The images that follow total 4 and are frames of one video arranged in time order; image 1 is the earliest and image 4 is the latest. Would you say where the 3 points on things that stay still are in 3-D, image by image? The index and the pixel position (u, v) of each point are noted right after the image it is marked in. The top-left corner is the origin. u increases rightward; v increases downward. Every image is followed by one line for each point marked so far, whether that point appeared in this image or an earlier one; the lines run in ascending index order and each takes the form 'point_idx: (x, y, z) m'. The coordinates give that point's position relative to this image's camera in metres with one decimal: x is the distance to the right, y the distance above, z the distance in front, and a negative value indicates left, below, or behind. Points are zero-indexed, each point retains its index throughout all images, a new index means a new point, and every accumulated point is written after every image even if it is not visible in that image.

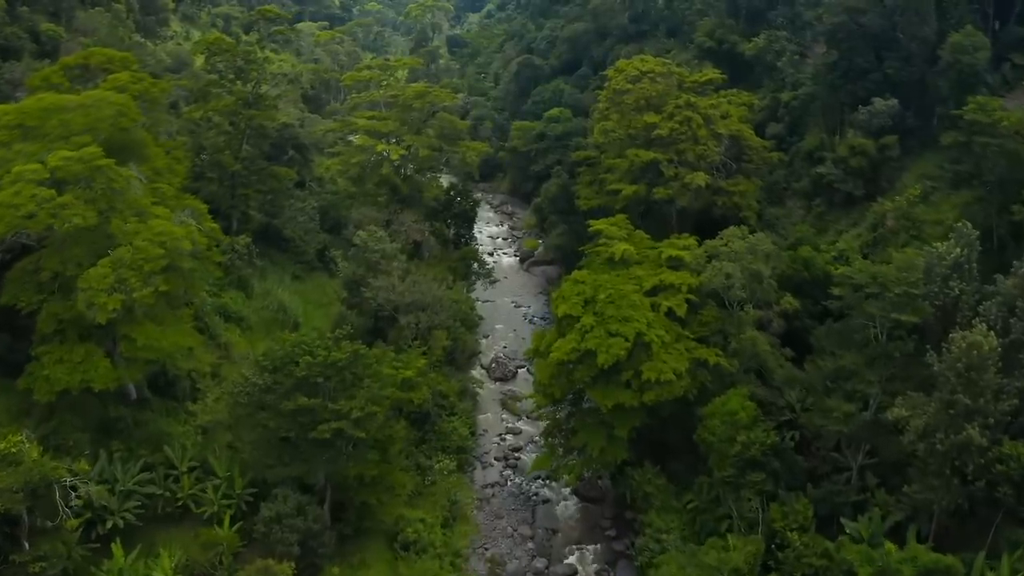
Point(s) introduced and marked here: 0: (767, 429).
0: (+5.7, -3.2, +17.8) m
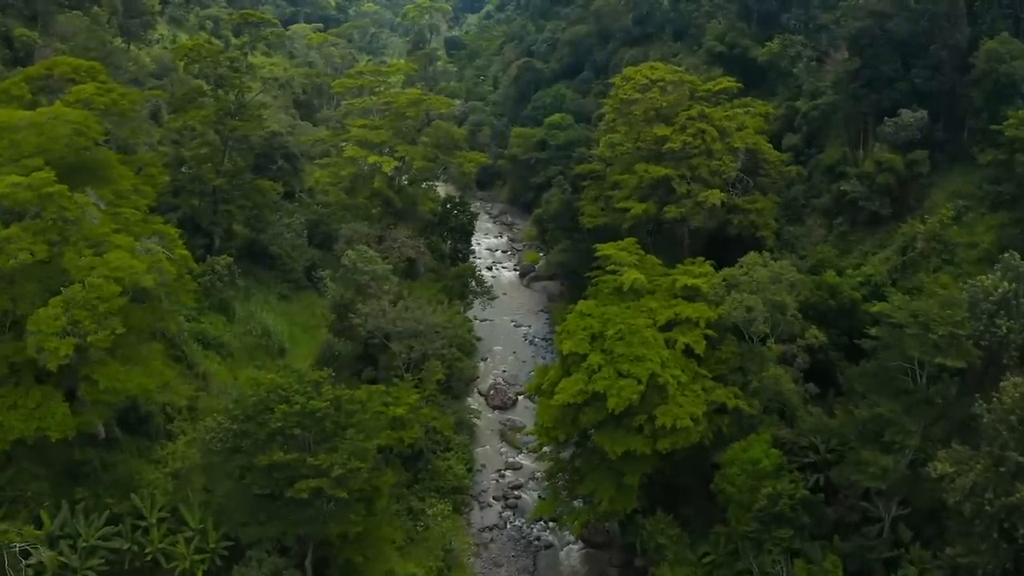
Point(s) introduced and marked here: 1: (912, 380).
0: (+5.7, -3.9, +16.2) m
1: (+7.9, -1.8, +15.8) m
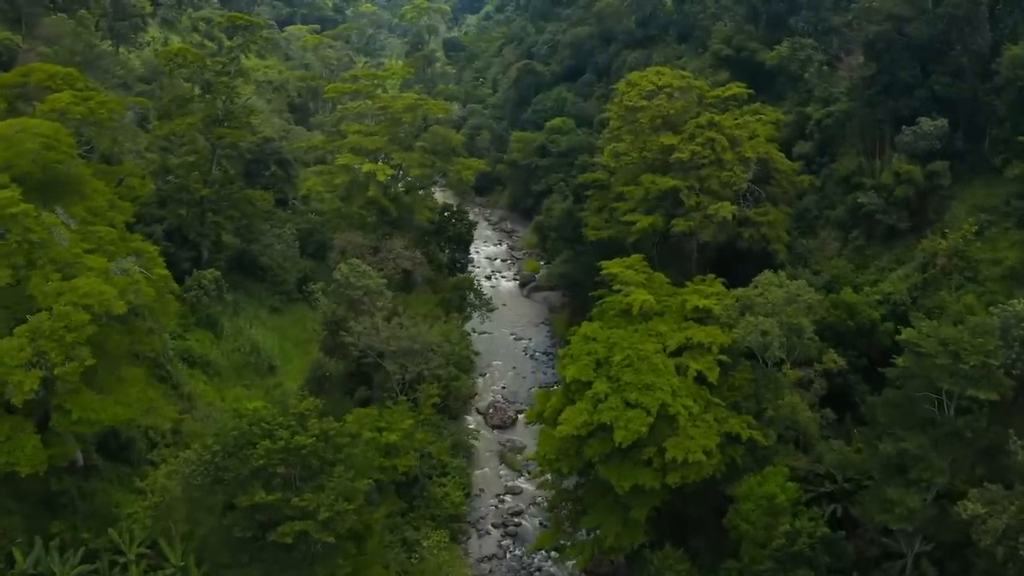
0: (+5.7, -4.3, +15.1) m
1: (+7.9, -2.3, +14.8) m
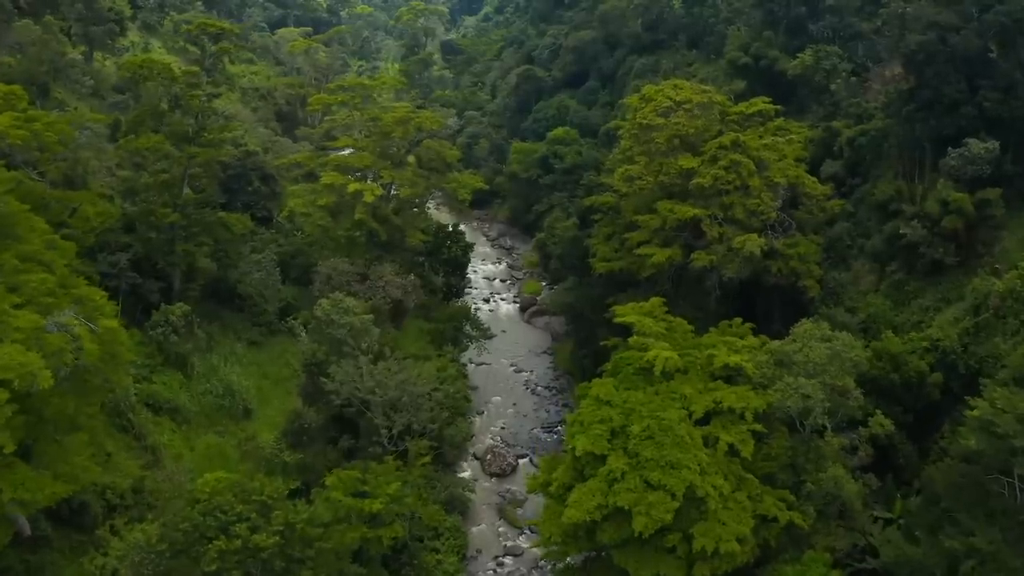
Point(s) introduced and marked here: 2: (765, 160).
0: (+5.7, -5.3, +13.0) m
1: (+7.9, -3.3, +12.6) m
2: (+6.2, +3.1, +19.5) m
